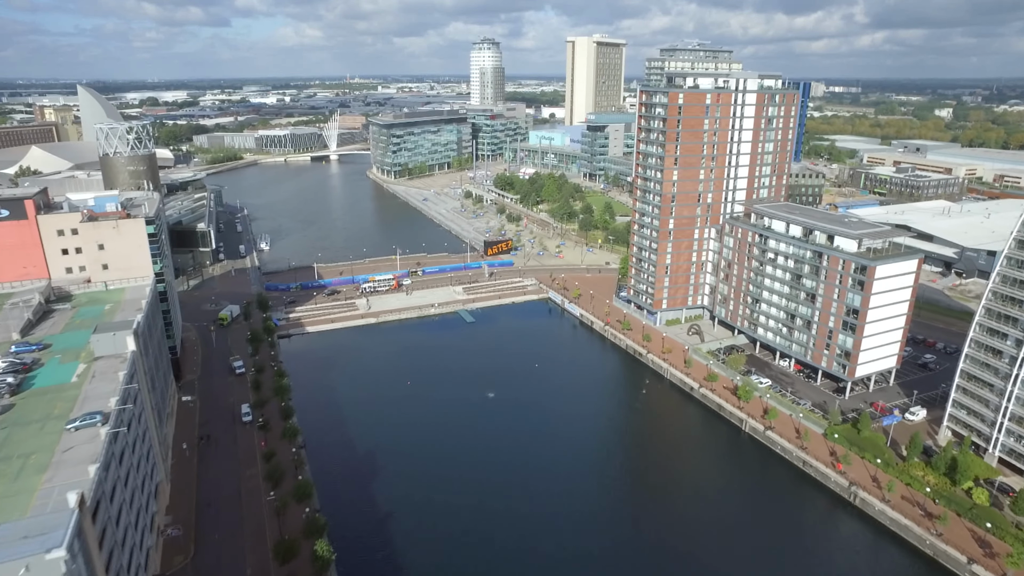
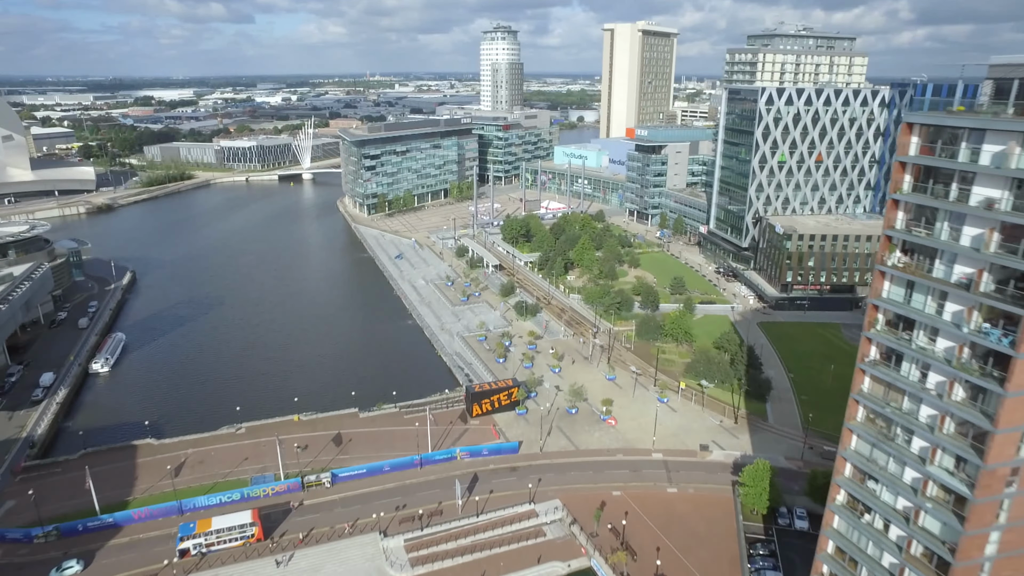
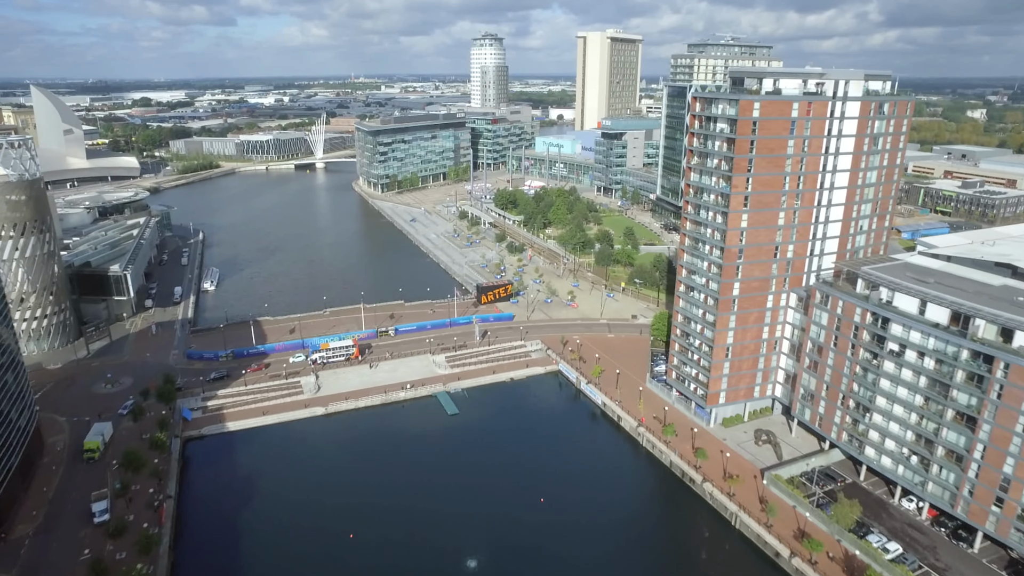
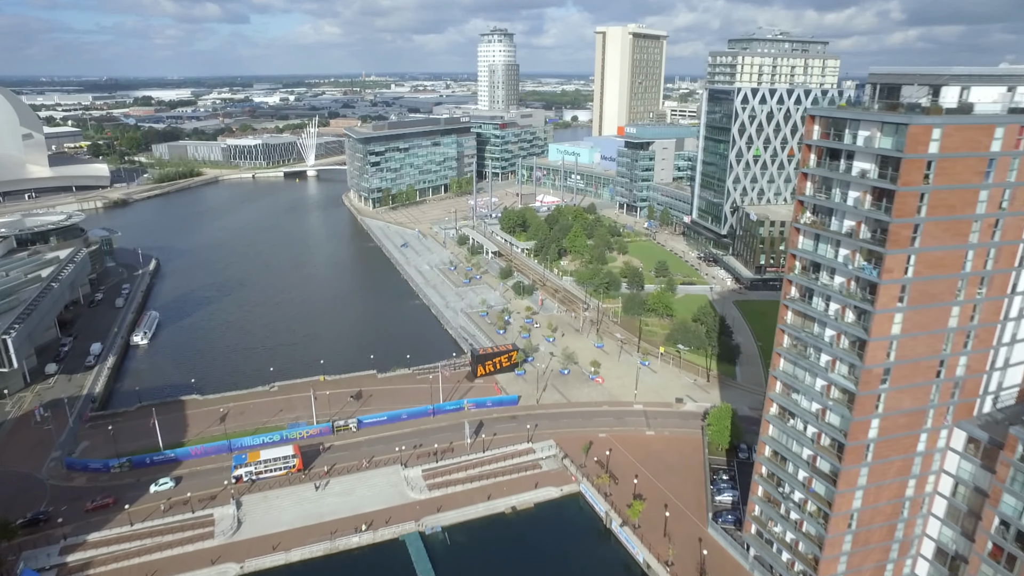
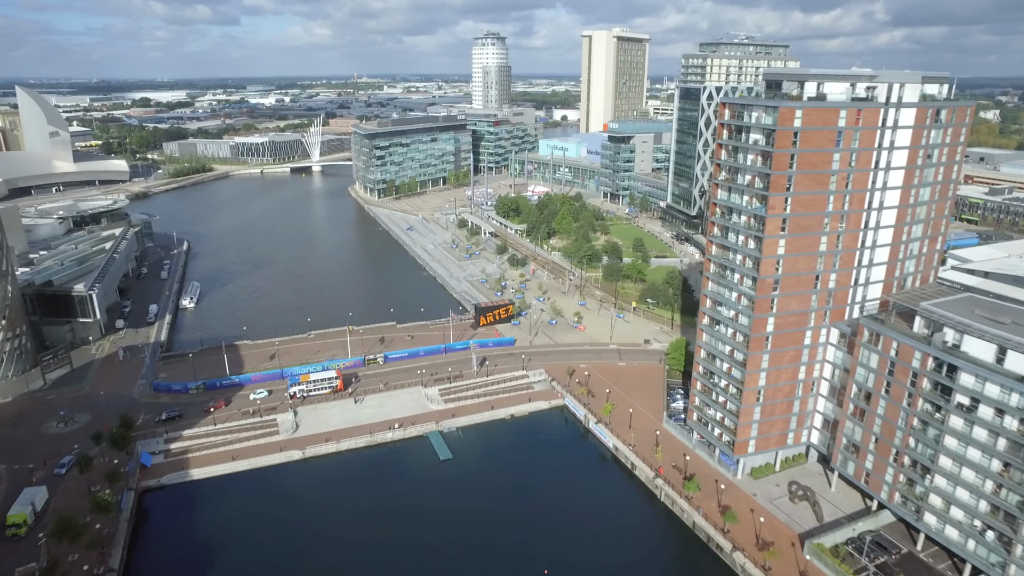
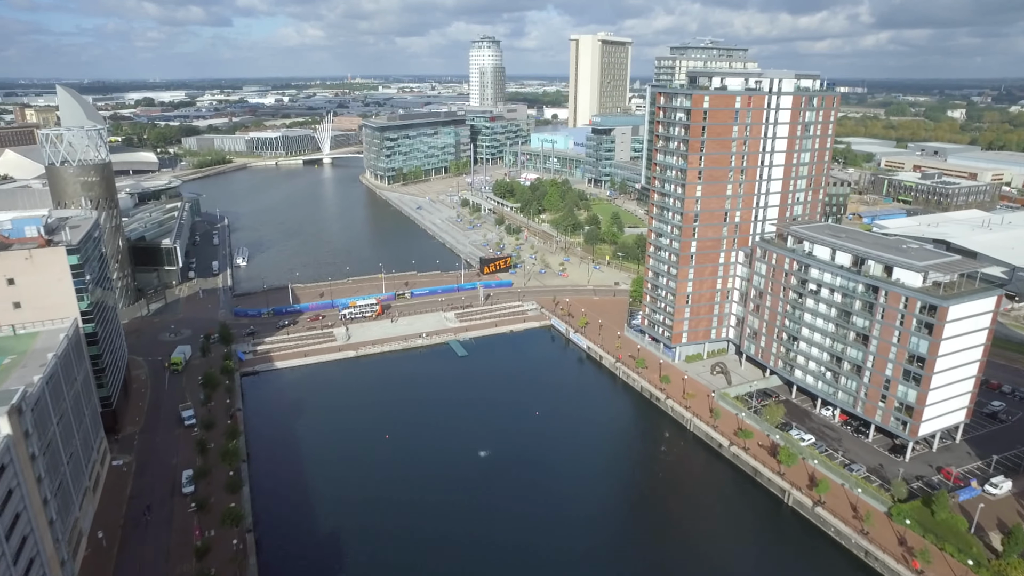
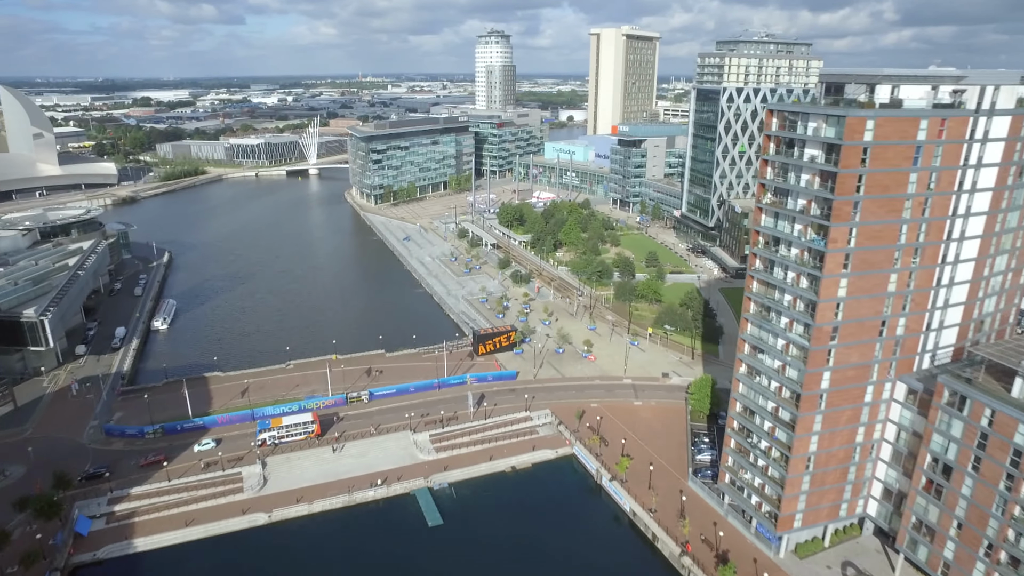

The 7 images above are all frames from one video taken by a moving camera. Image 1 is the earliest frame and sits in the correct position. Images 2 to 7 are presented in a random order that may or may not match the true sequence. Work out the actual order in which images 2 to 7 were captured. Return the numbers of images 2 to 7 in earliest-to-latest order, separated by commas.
6, 3, 5, 7, 4, 2
